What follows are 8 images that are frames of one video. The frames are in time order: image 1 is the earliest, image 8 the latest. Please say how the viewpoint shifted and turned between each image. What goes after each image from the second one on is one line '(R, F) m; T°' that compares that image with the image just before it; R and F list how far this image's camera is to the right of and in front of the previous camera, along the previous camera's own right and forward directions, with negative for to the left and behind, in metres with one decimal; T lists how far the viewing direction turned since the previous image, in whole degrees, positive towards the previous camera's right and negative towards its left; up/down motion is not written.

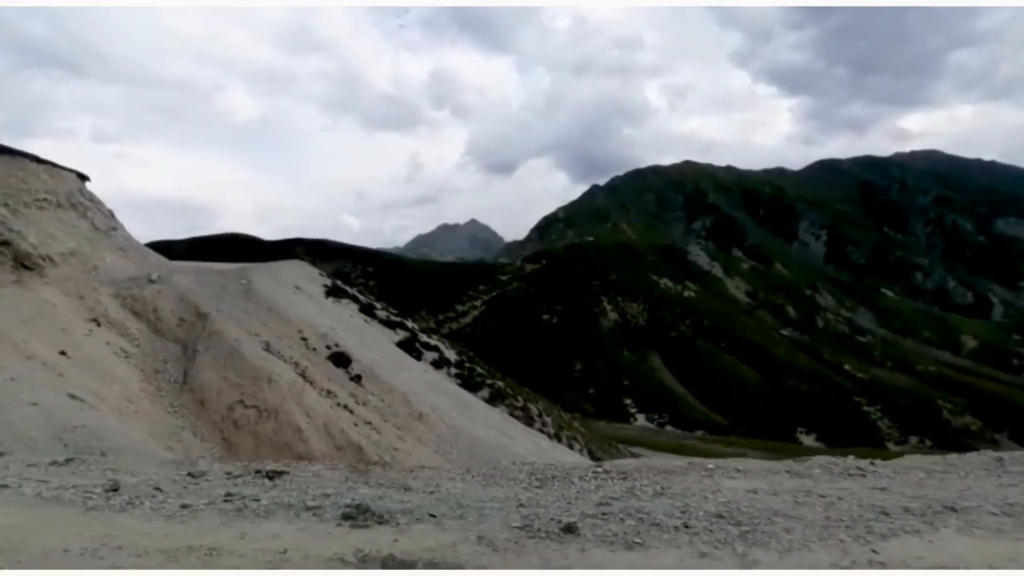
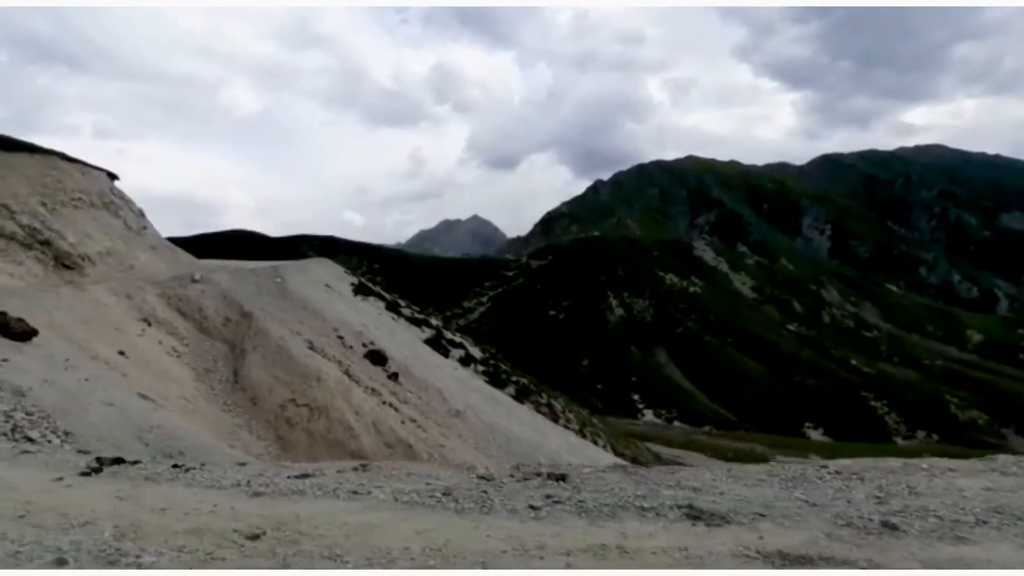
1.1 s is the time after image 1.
(-2.8, -0.5) m; +2°
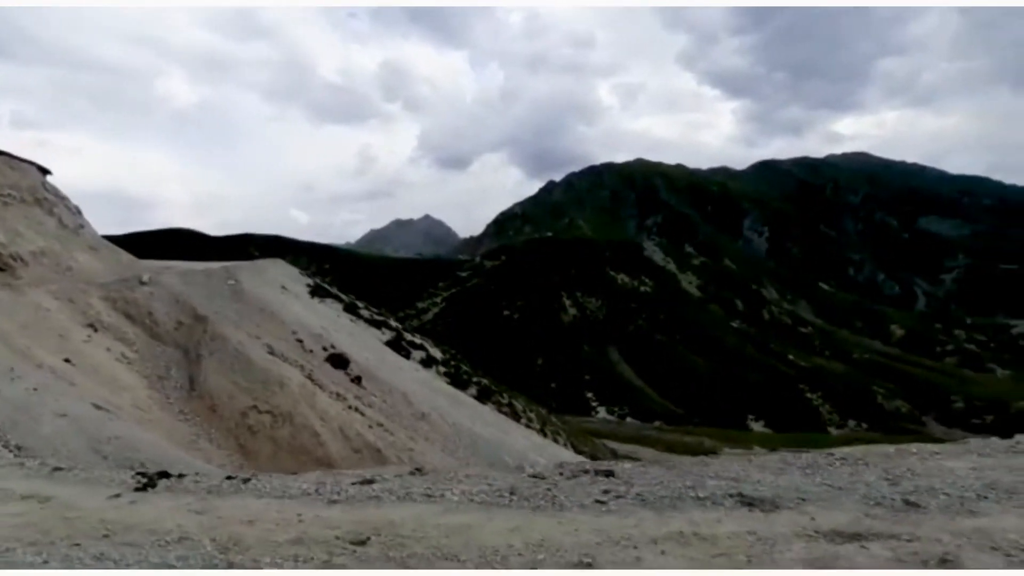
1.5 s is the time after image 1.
(-1.1, -0.4) m; +4°
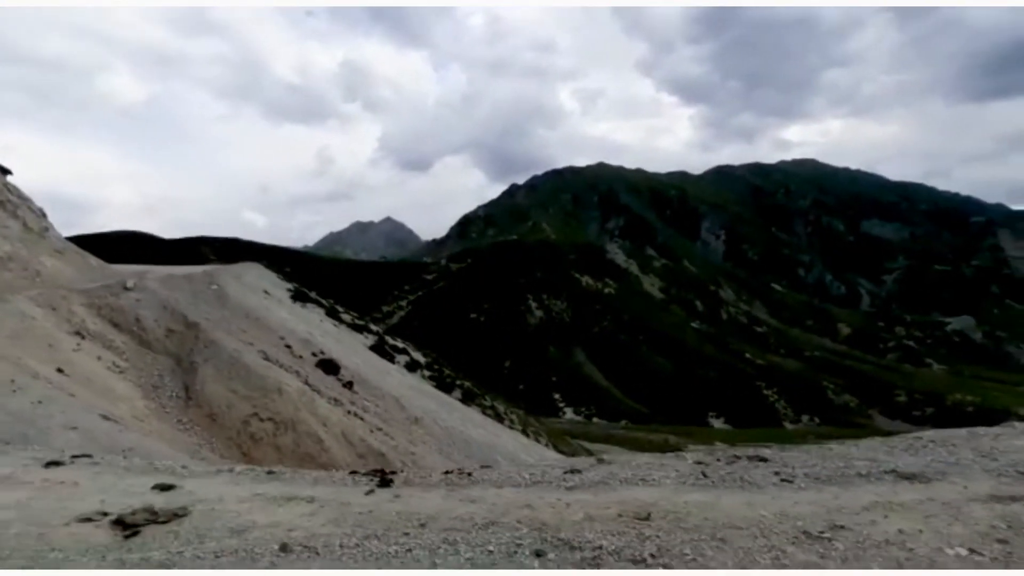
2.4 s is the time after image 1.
(-2.6, -0.9) m; +5°
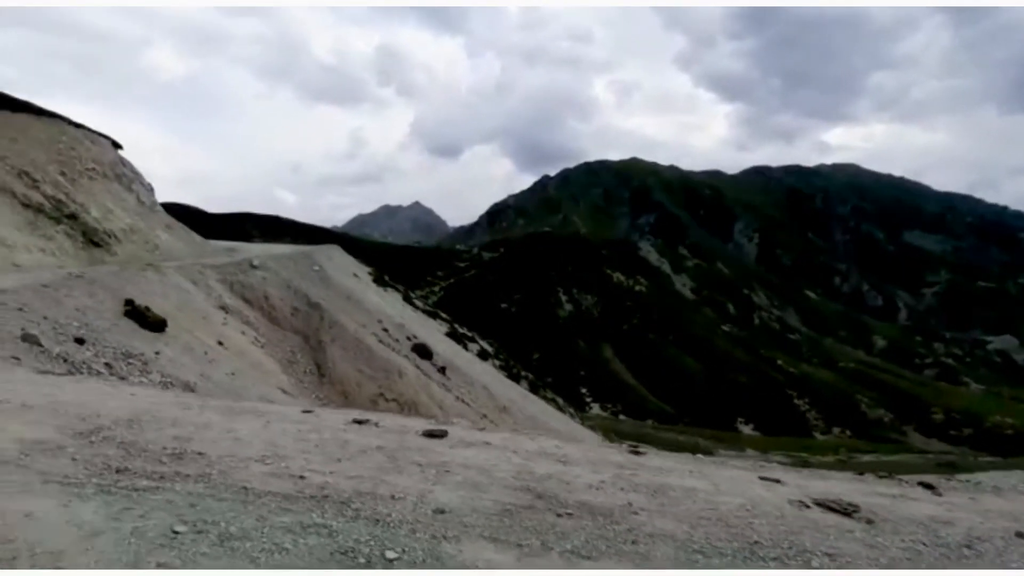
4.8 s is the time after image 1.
(-6.9, -1.5) m; +3°
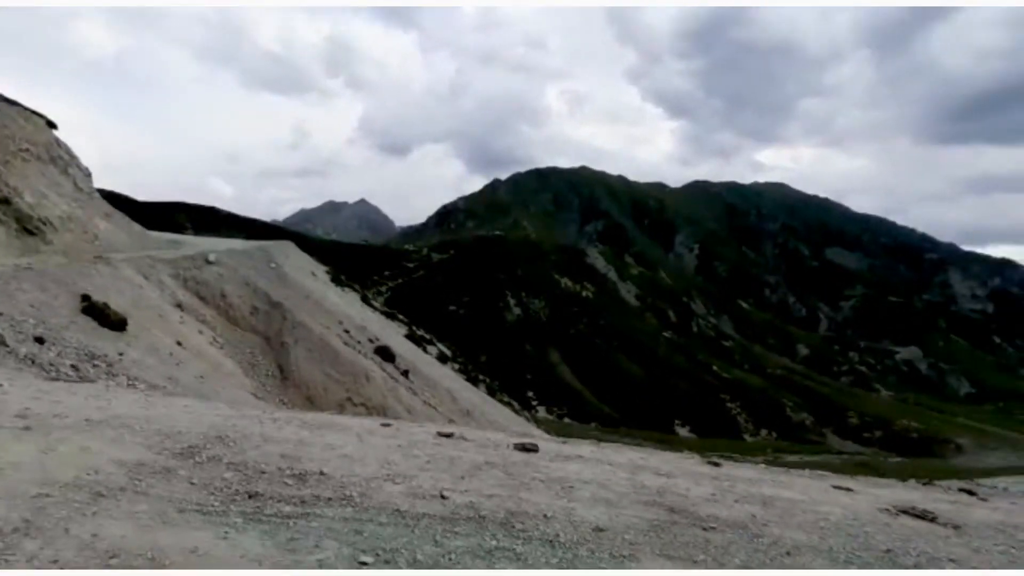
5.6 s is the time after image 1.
(-1.9, +0.3) m; +5°
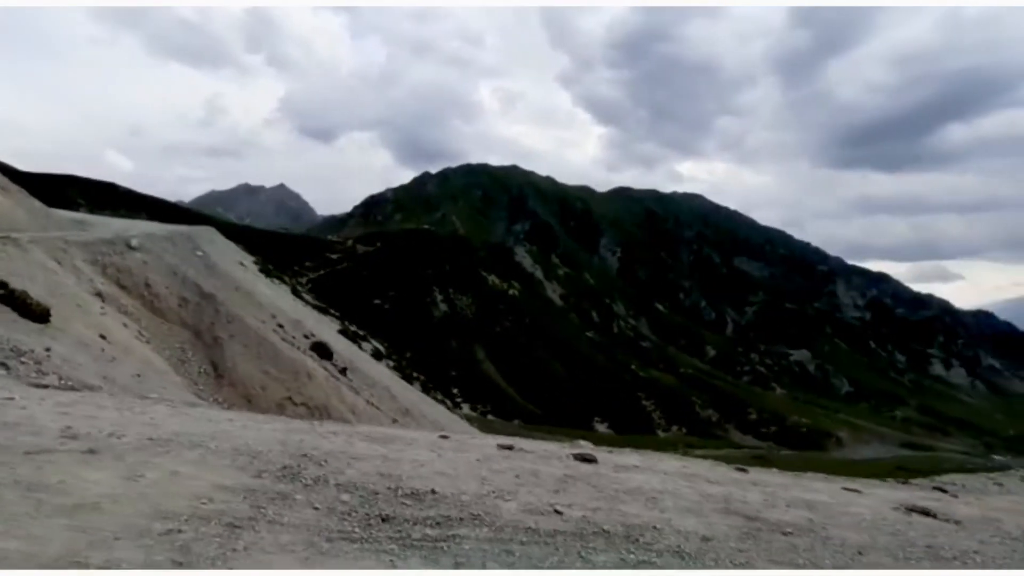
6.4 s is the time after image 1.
(-1.8, 0.0) m; +7°
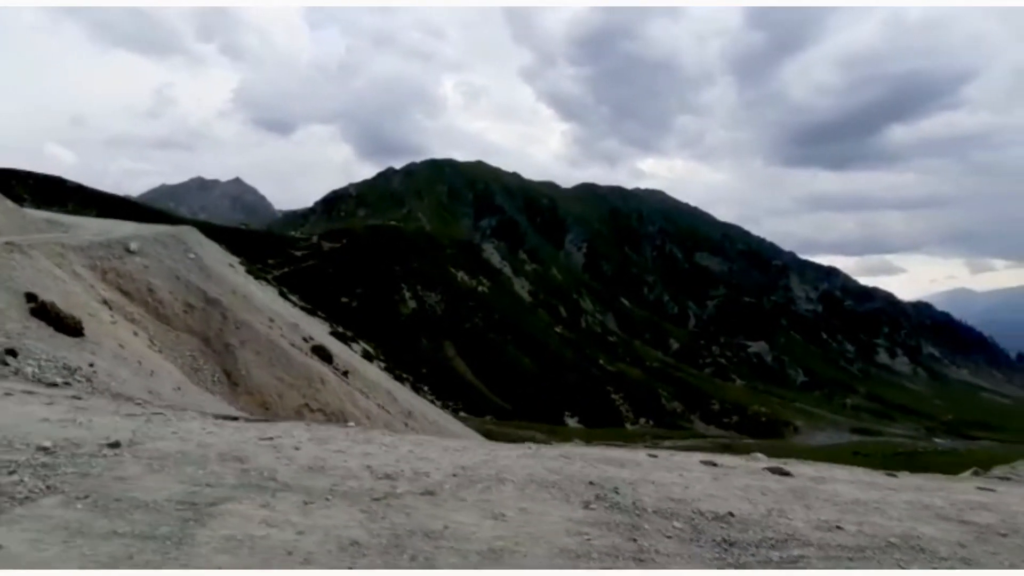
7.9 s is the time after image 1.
(-3.4, -0.5) m; +5°
